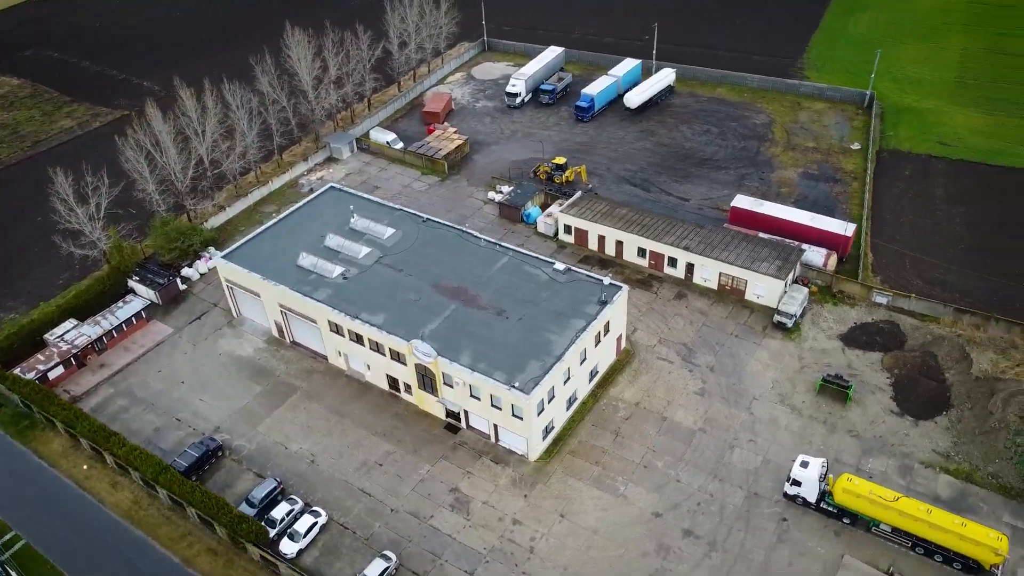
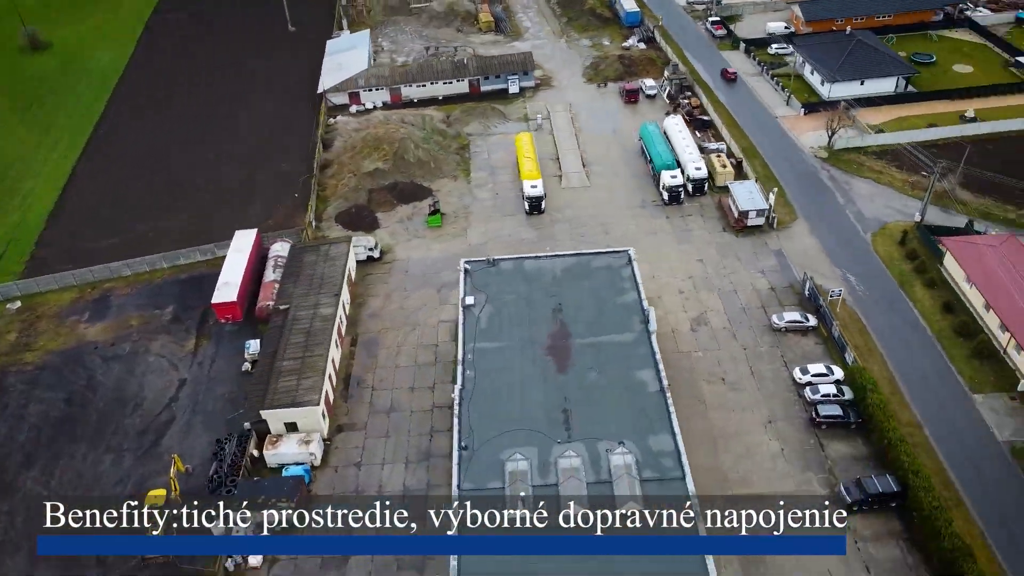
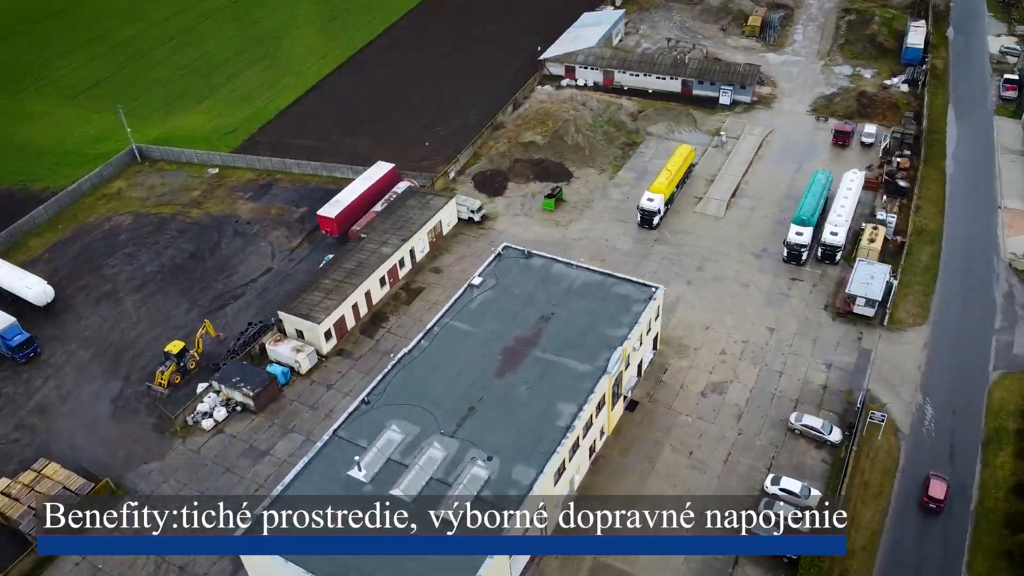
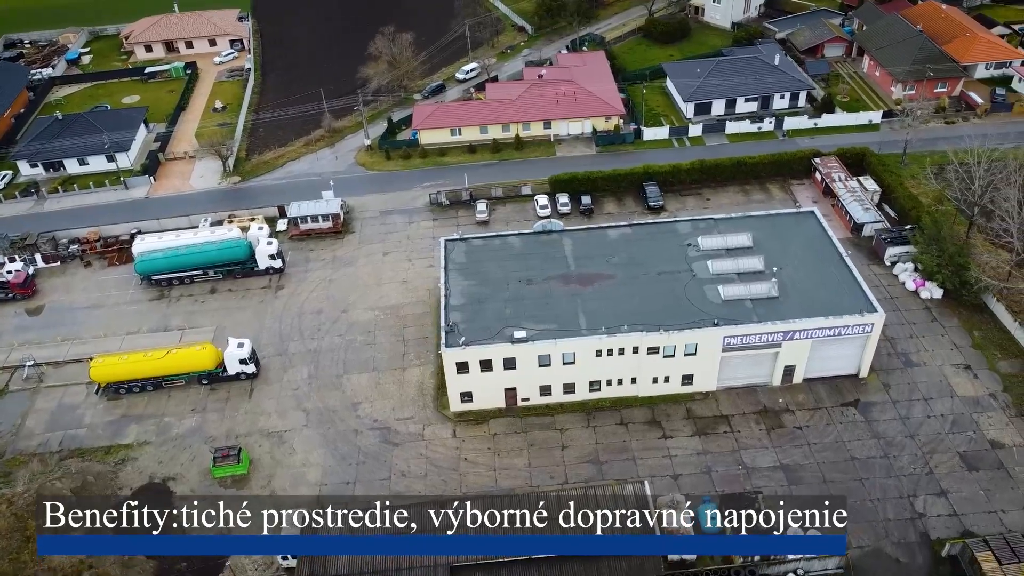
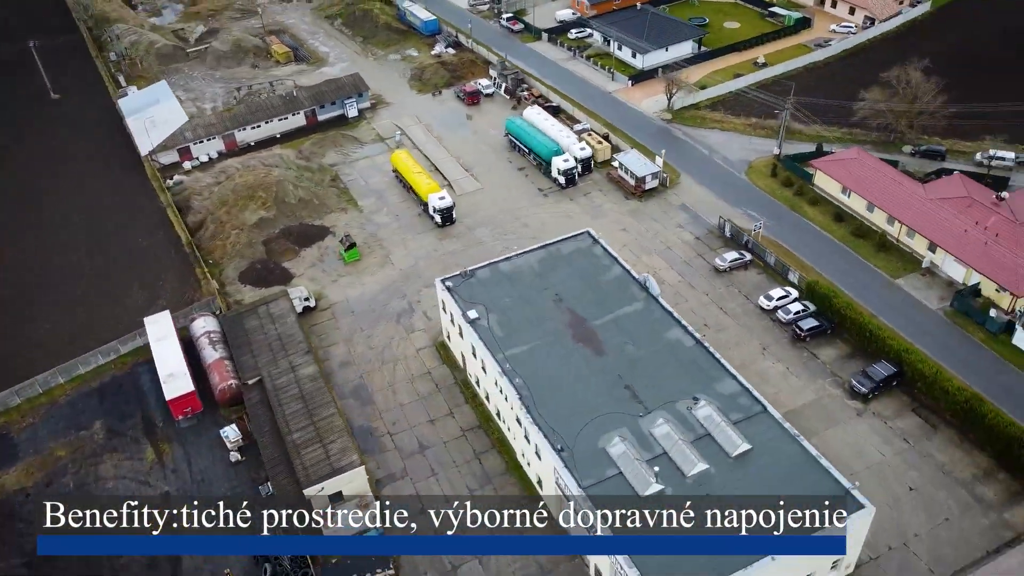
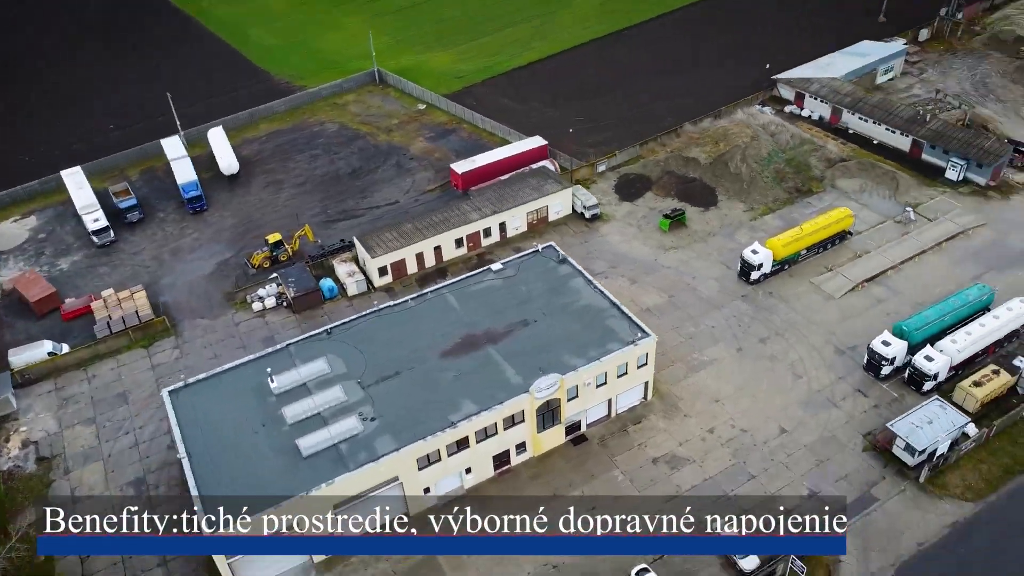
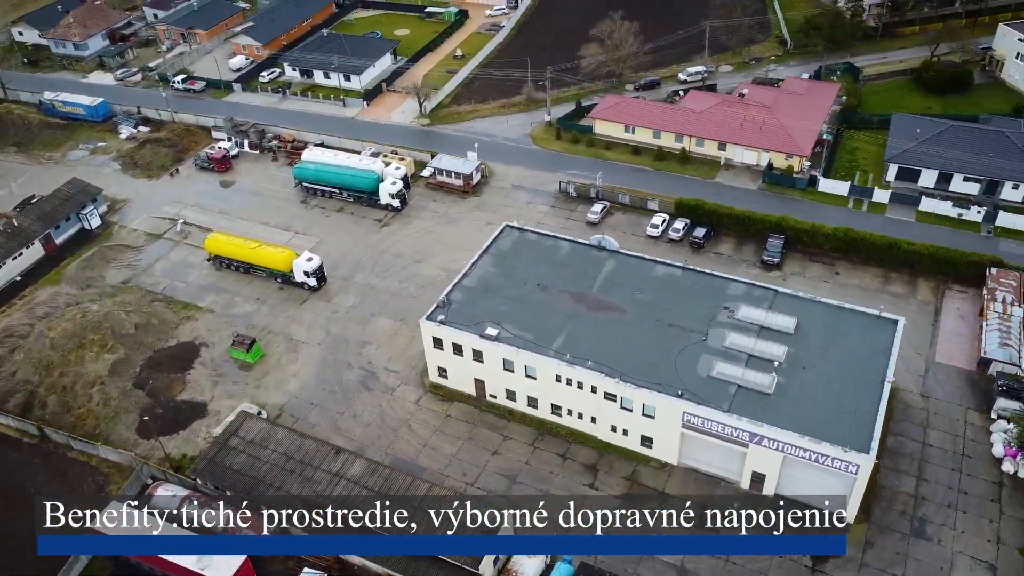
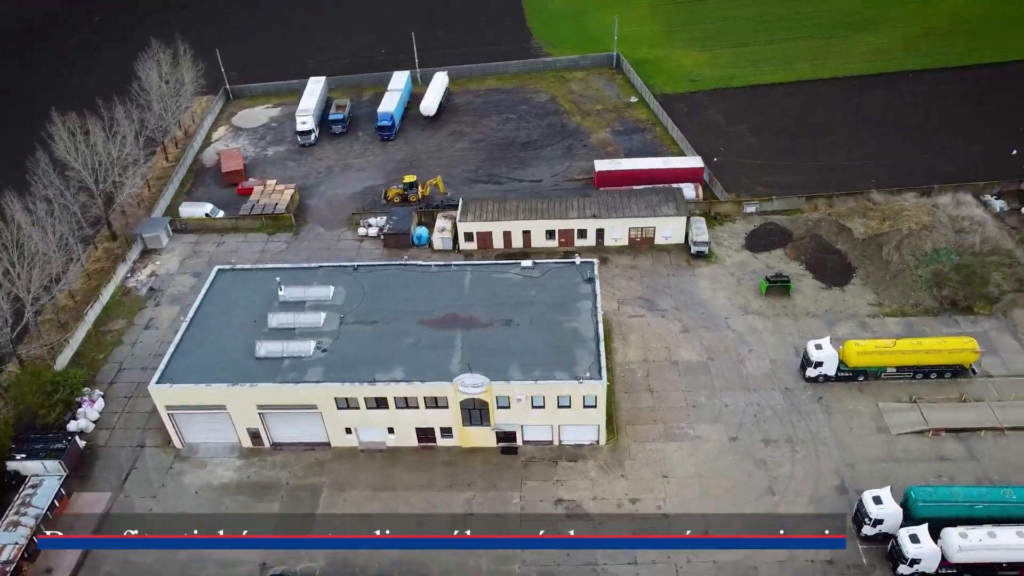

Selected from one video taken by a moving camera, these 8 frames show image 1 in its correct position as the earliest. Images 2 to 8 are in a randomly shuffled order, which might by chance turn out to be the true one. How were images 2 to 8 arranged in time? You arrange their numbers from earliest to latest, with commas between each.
8, 6, 3, 2, 5, 7, 4
